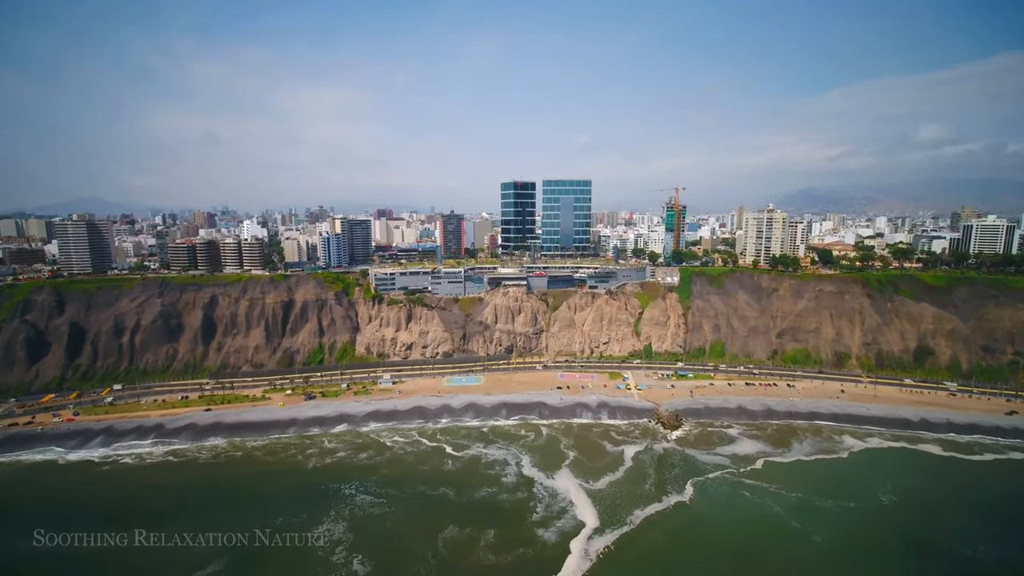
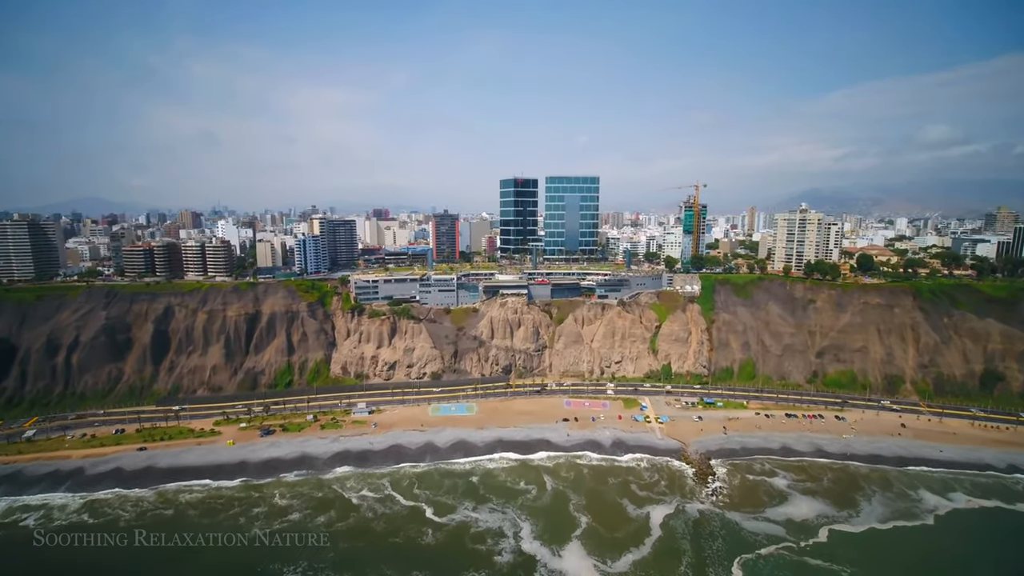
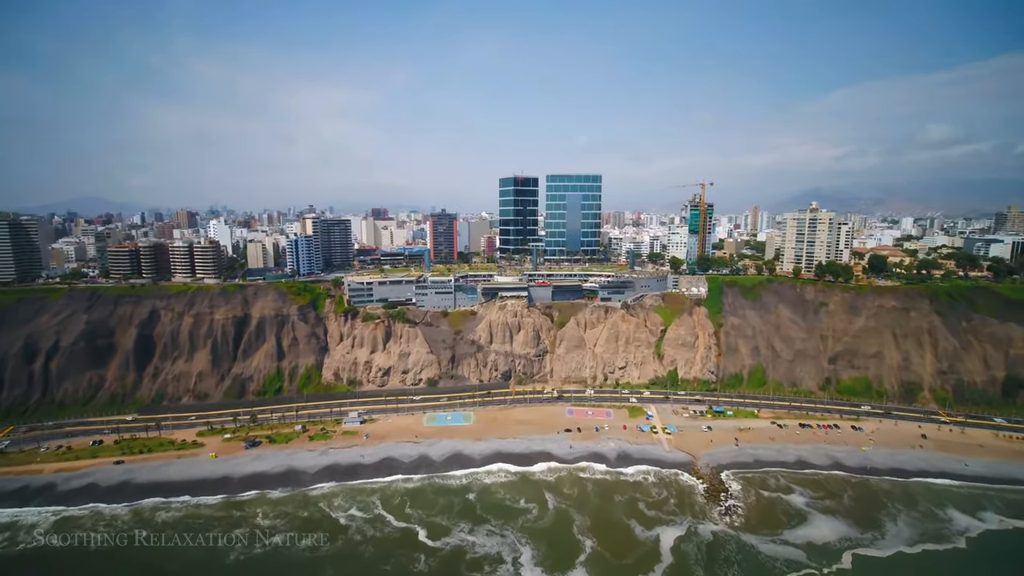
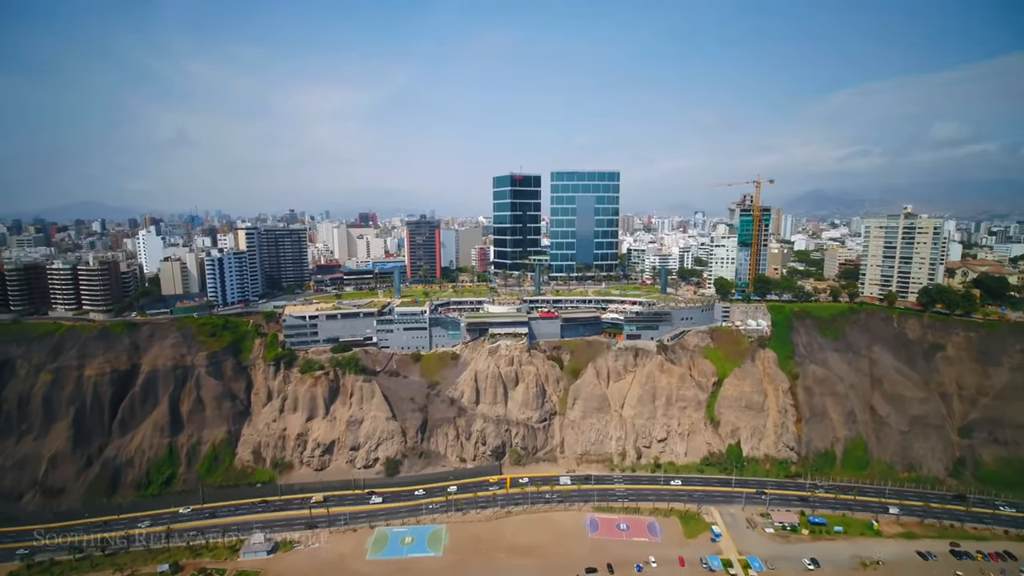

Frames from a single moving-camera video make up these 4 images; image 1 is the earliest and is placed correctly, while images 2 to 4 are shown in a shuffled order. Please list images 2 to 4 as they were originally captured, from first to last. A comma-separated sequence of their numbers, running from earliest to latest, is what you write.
2, 3, 4
